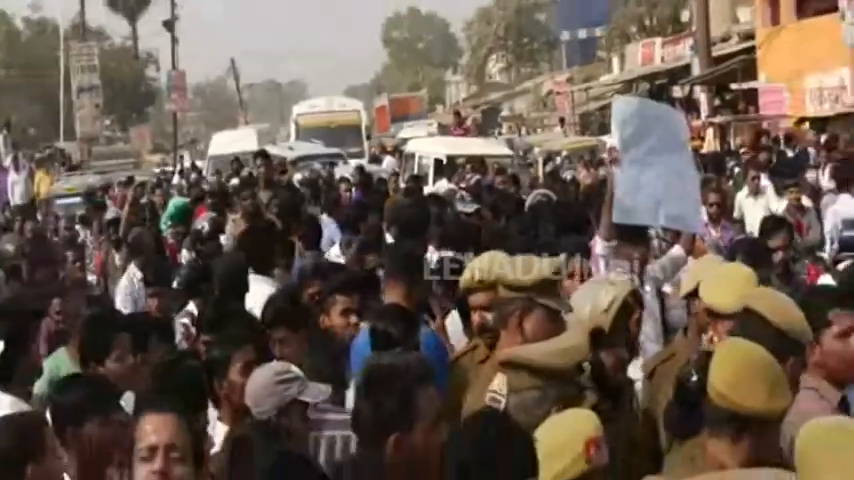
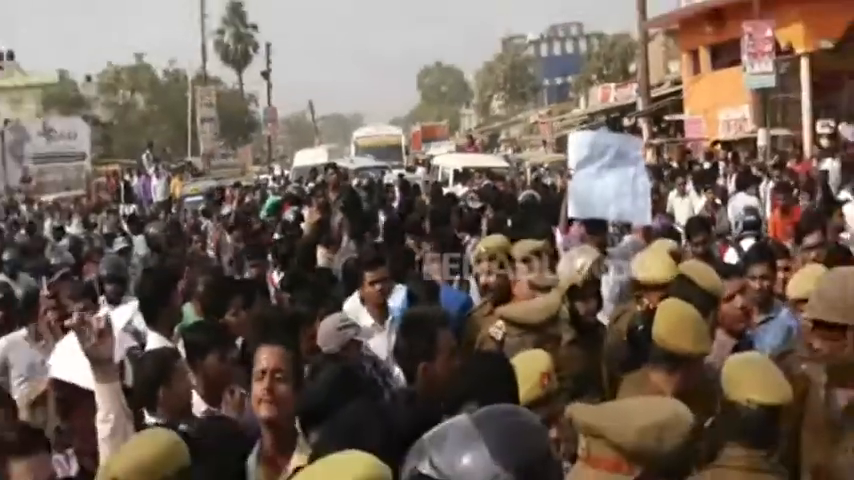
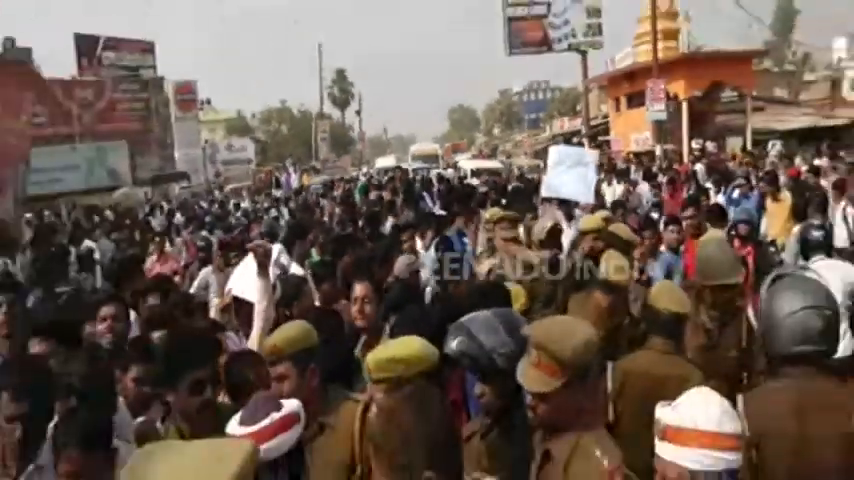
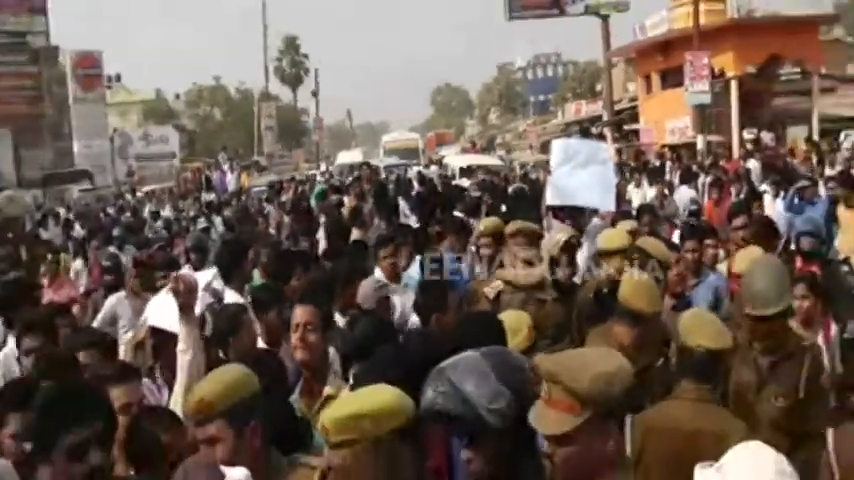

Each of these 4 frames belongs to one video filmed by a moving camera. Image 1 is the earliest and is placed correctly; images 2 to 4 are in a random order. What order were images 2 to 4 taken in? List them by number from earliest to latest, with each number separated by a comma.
2, 4, 3
